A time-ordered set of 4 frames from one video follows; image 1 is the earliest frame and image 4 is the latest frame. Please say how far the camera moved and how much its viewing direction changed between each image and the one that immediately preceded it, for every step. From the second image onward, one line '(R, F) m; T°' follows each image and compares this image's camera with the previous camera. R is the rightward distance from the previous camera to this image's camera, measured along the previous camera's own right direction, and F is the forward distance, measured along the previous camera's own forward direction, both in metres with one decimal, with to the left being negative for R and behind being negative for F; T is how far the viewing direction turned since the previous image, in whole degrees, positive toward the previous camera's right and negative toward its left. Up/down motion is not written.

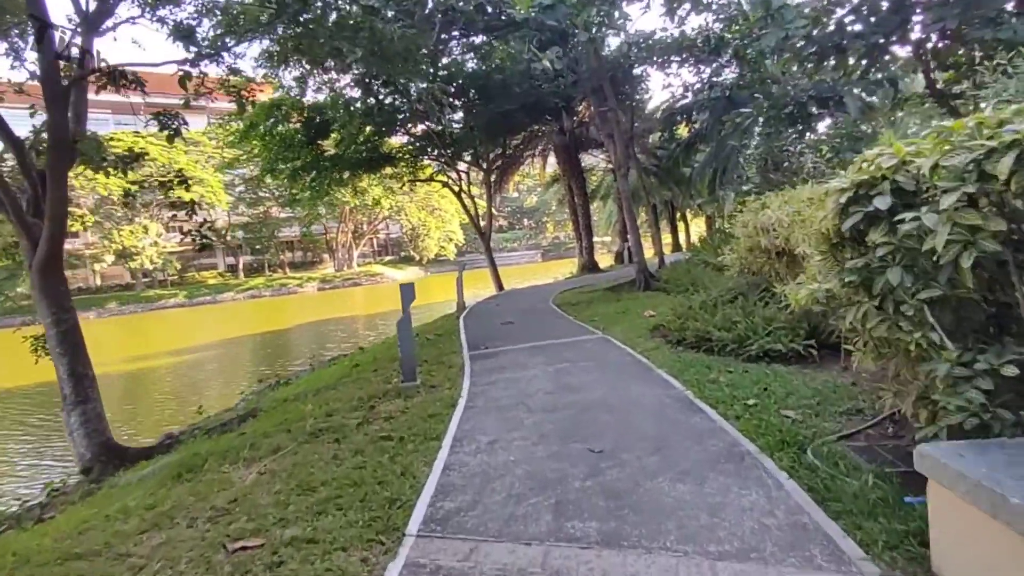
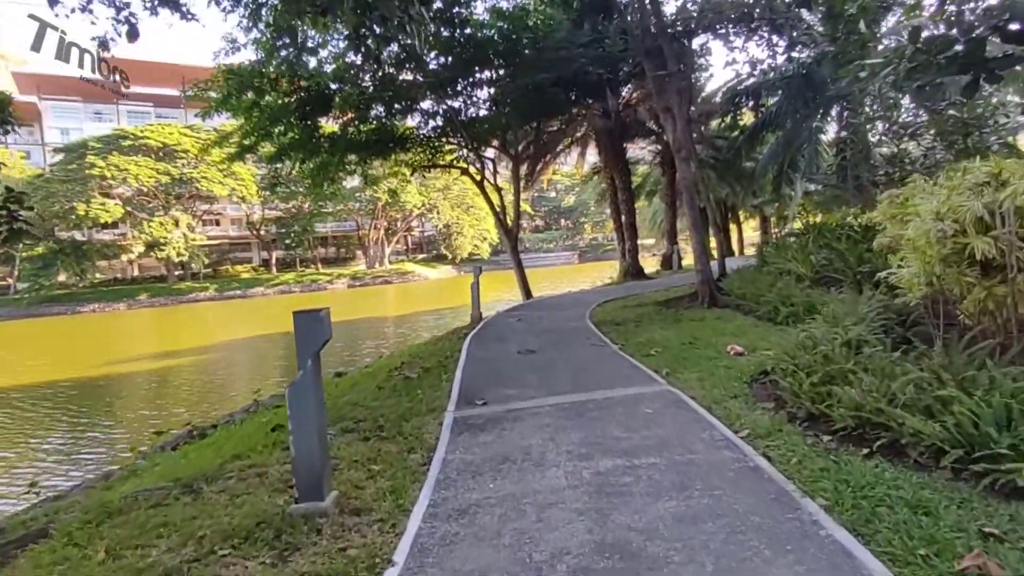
(+0.1, +2.4) m; -4°
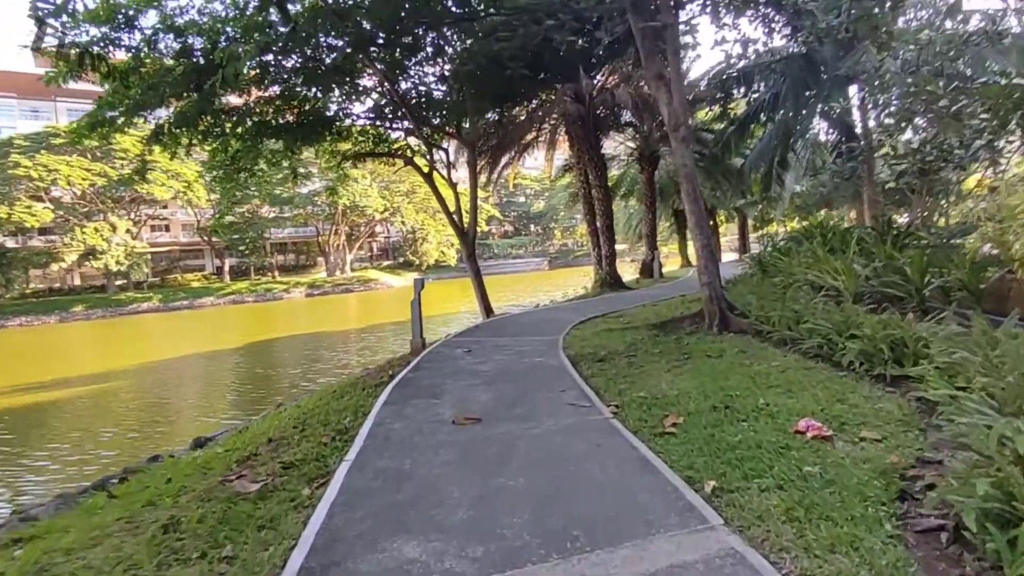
(+0.3, +2.2) m; +3°
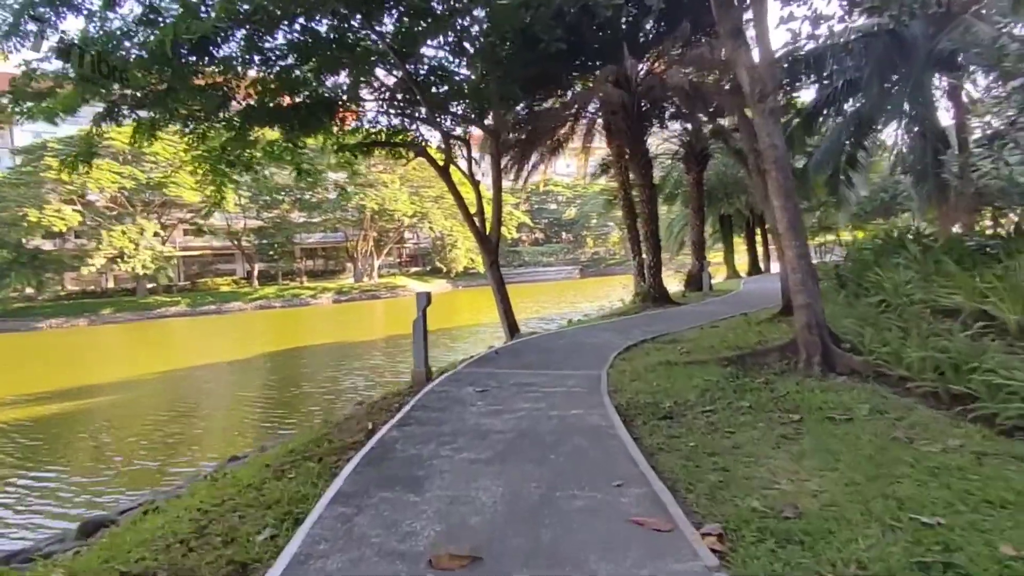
(0.0, +1.7) m; -3°
